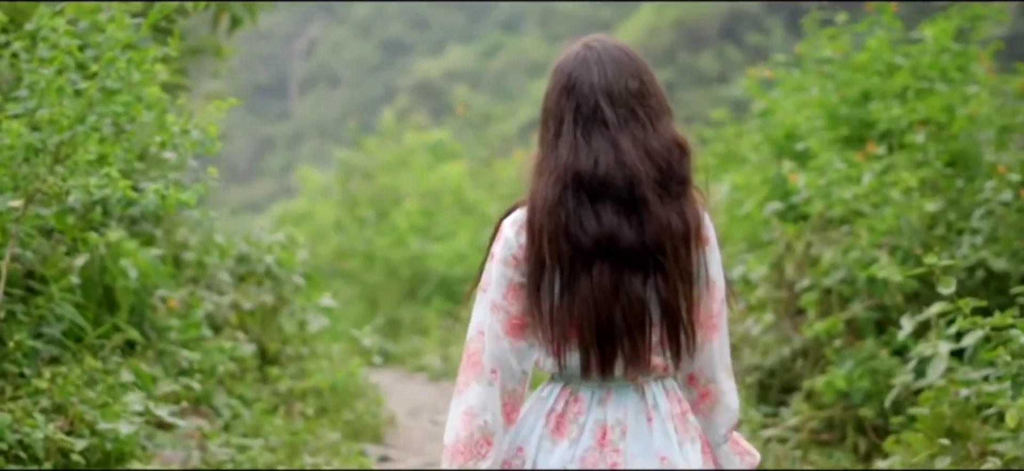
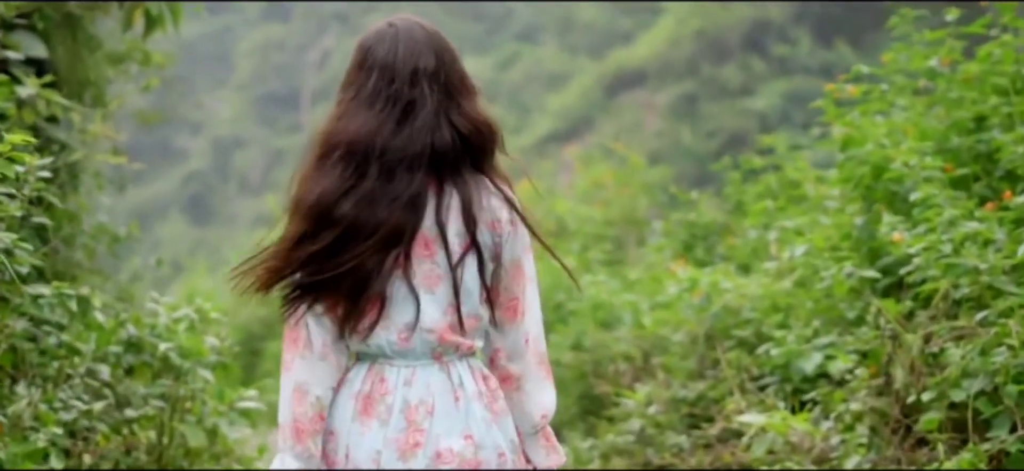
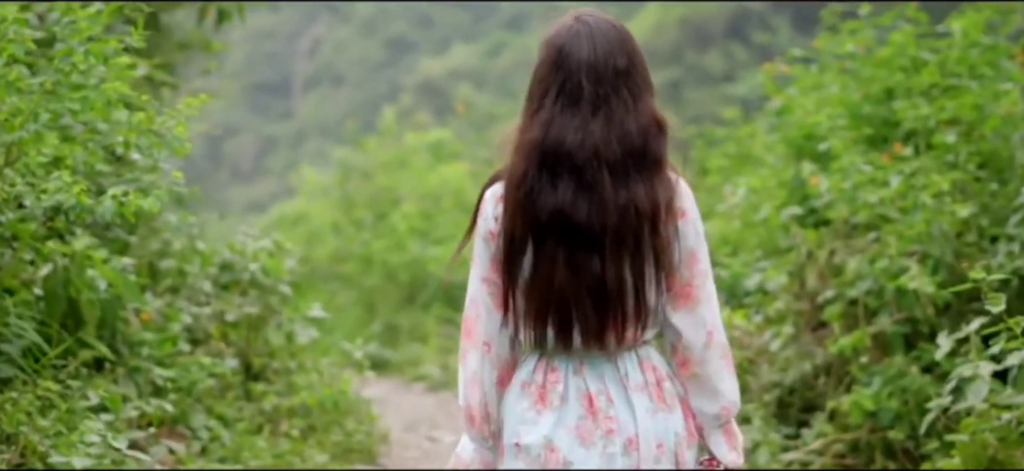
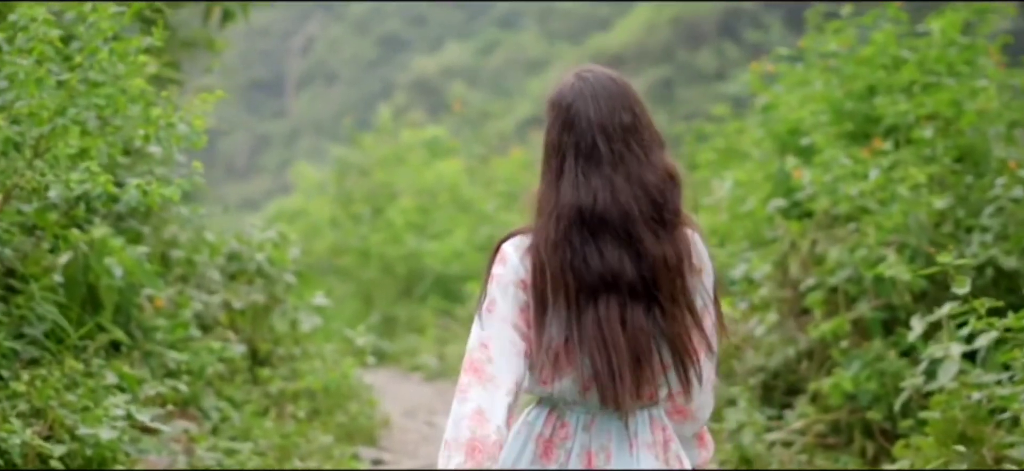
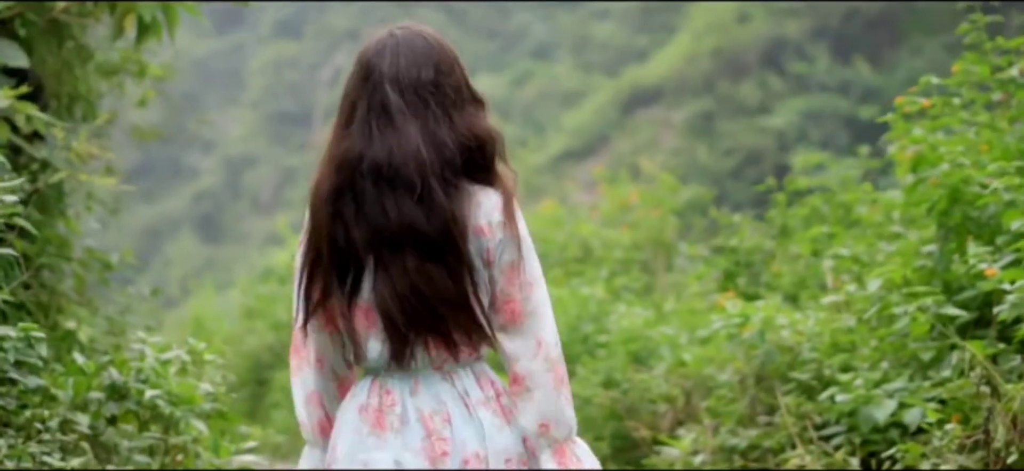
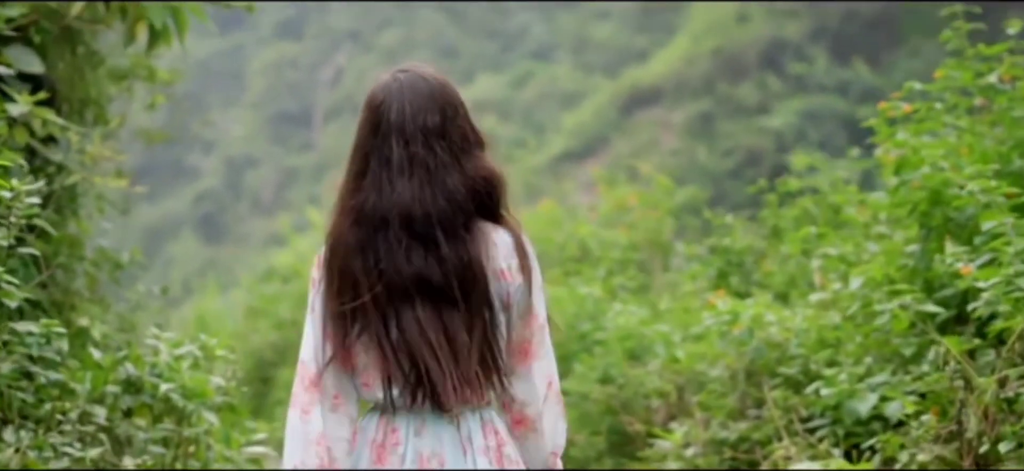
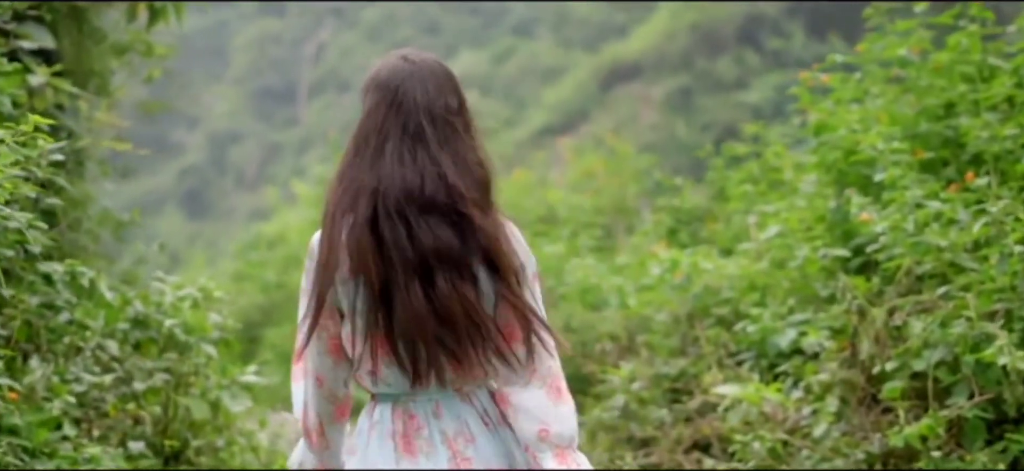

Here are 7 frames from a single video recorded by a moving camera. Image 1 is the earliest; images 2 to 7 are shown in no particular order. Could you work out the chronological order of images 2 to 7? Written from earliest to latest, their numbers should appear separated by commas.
4, 3, 7, 2, 6, 5
